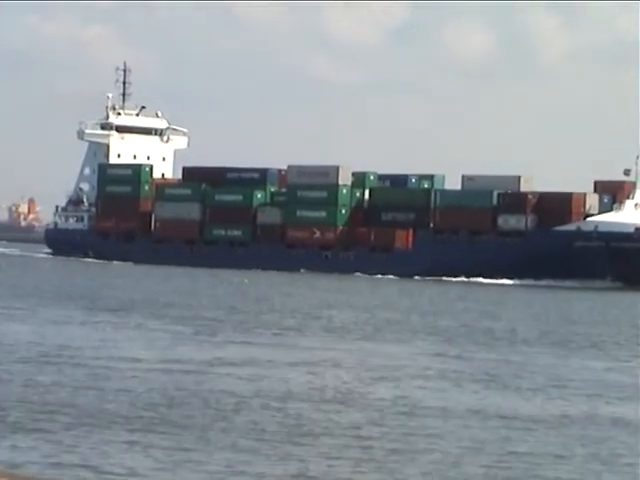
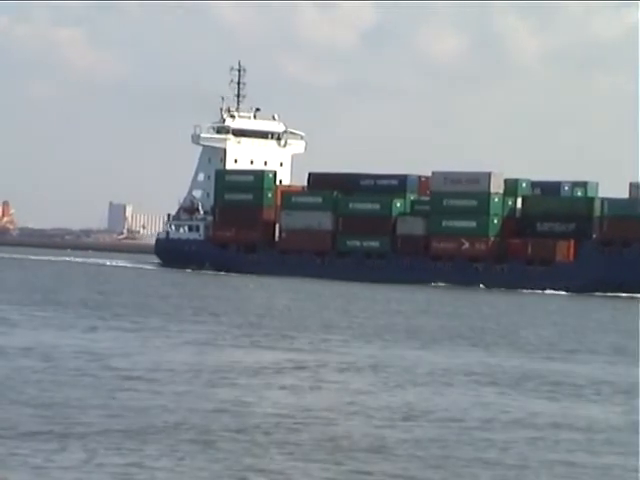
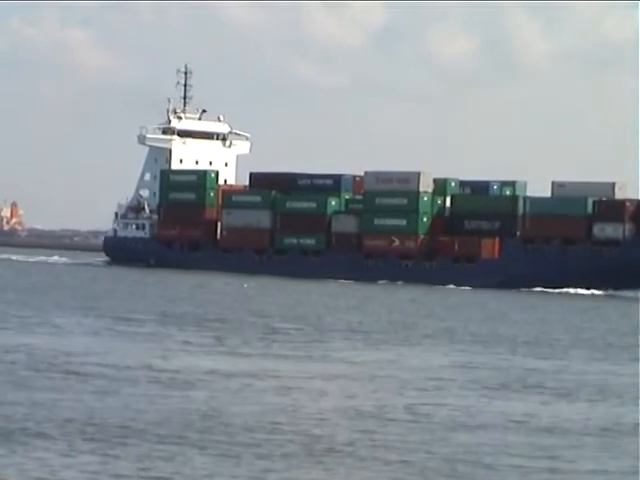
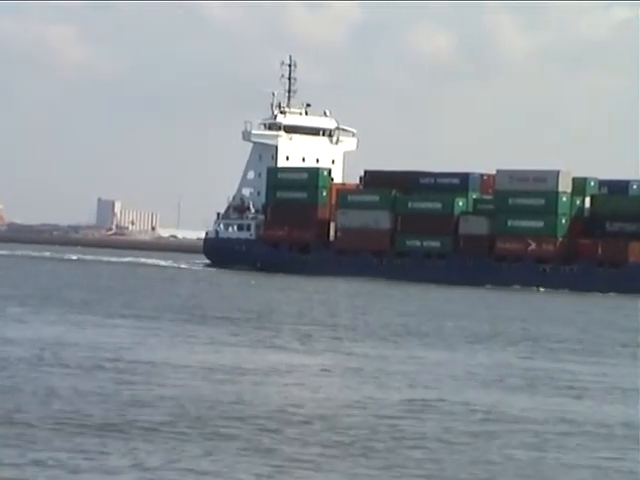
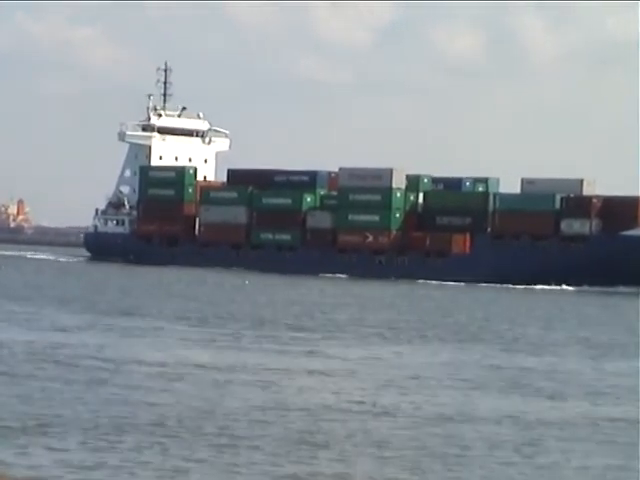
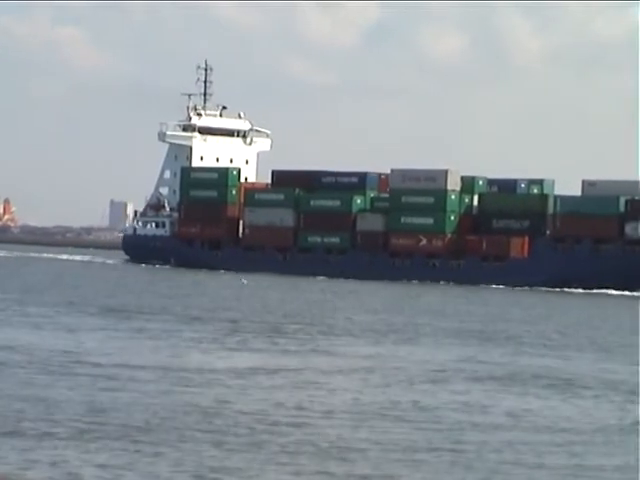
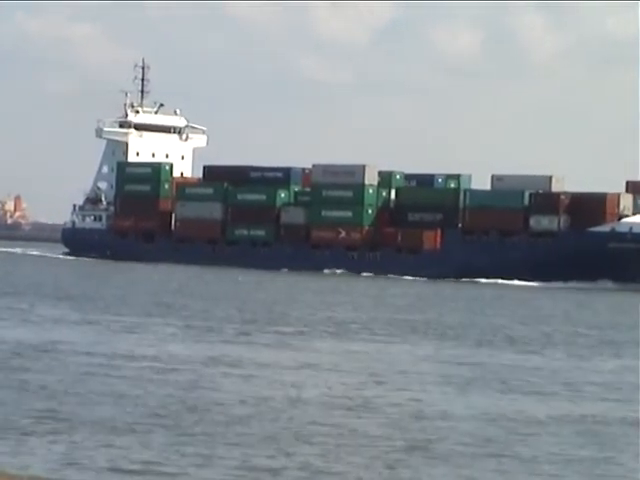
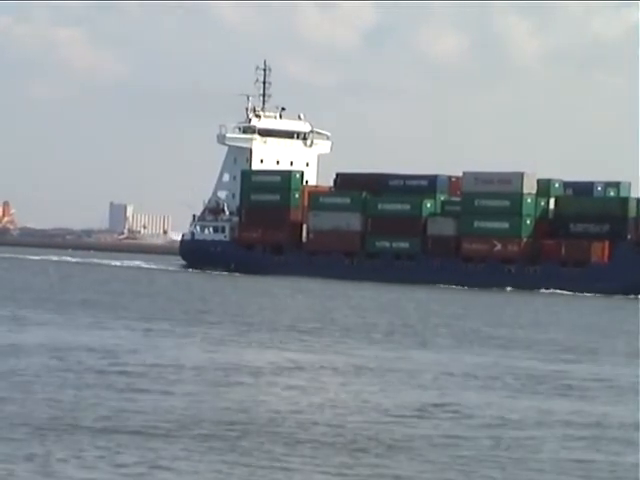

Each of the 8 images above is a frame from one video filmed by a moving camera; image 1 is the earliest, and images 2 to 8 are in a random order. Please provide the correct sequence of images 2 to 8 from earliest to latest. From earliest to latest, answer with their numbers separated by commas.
7, 5, 3, 6, 2, 8, 4
